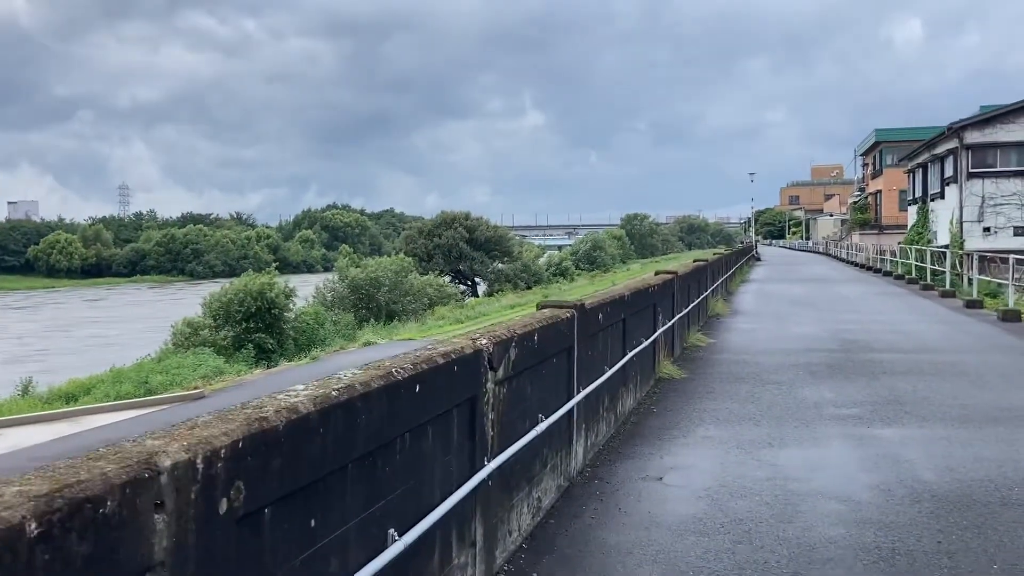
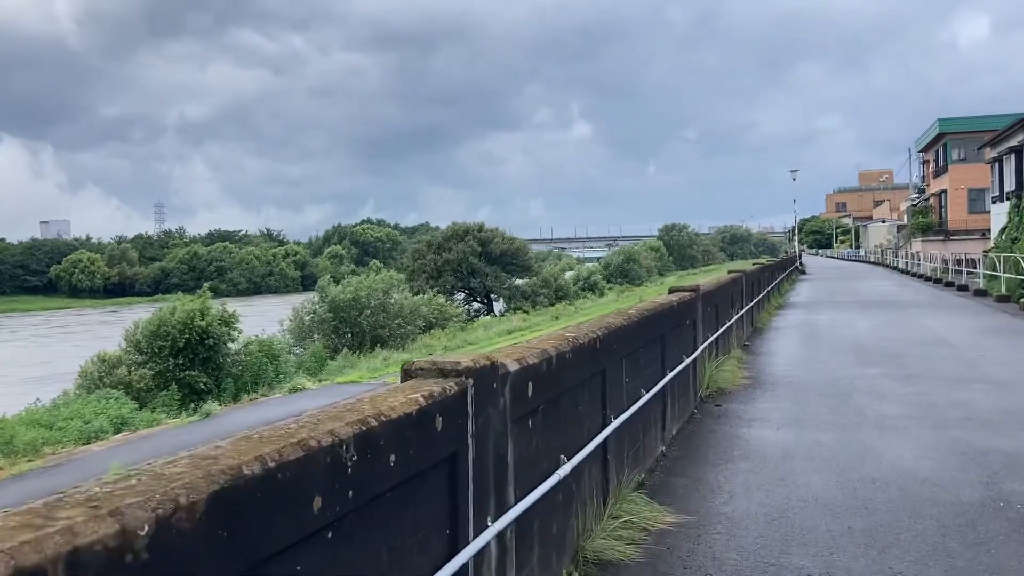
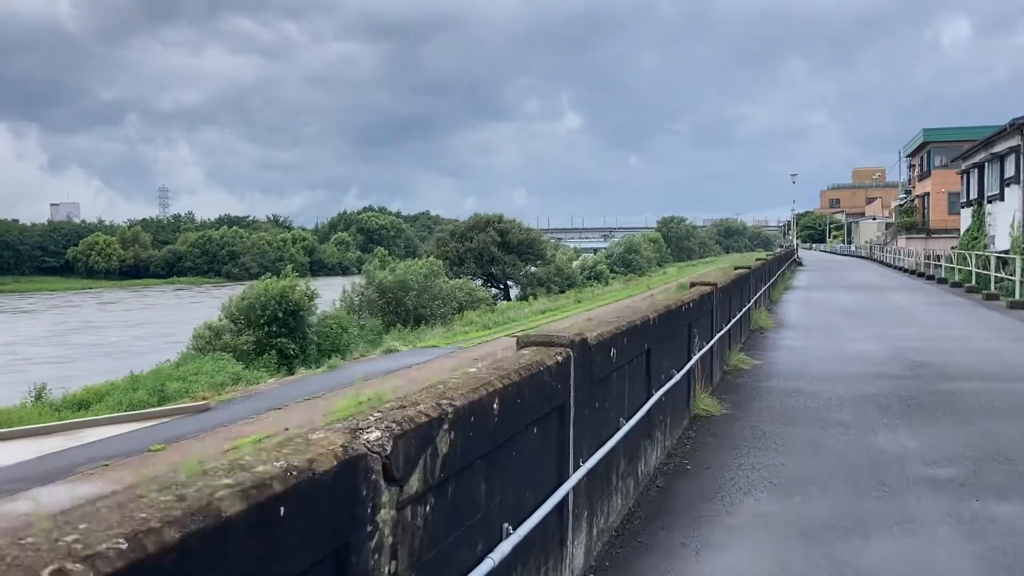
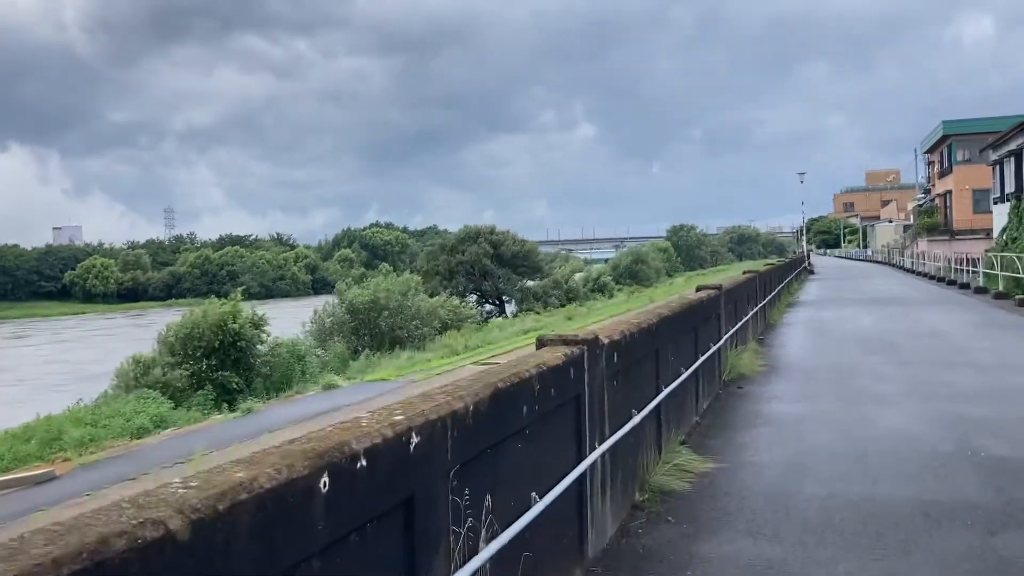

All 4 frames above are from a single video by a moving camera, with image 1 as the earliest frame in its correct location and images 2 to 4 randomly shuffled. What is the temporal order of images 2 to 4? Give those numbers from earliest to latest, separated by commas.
3, 4, 2
